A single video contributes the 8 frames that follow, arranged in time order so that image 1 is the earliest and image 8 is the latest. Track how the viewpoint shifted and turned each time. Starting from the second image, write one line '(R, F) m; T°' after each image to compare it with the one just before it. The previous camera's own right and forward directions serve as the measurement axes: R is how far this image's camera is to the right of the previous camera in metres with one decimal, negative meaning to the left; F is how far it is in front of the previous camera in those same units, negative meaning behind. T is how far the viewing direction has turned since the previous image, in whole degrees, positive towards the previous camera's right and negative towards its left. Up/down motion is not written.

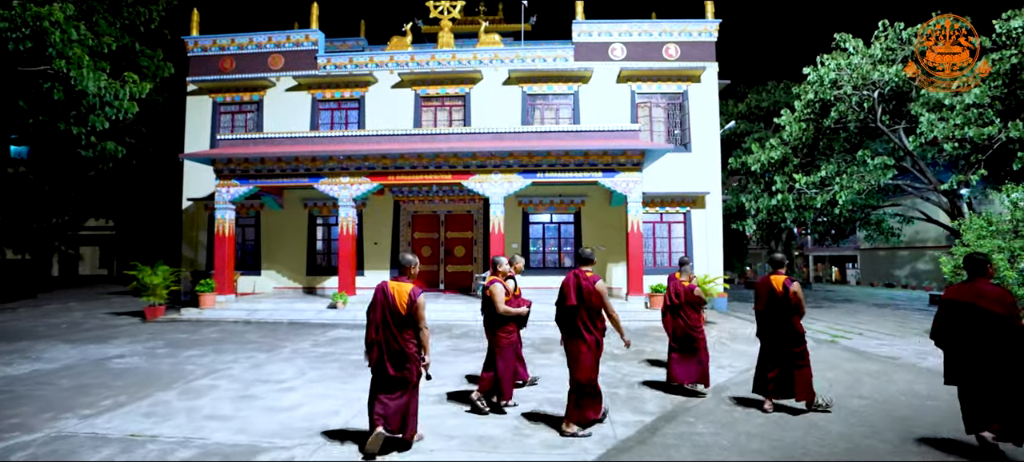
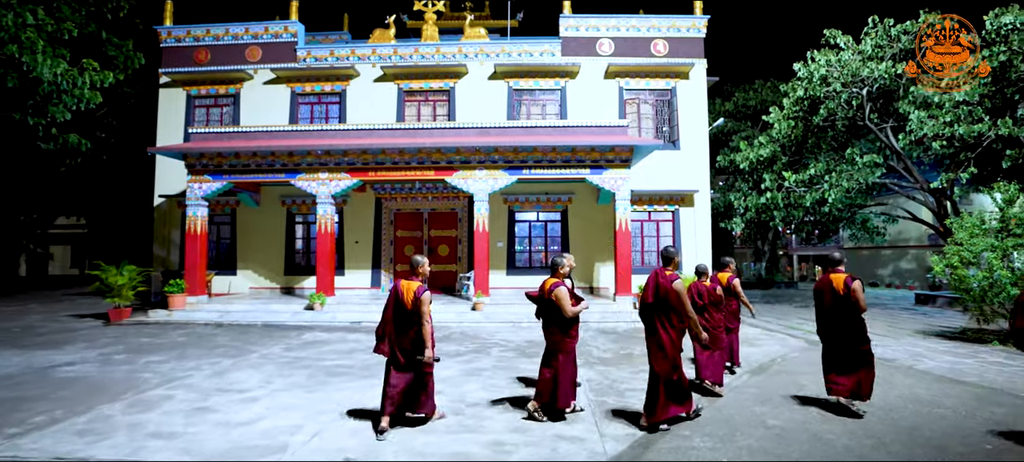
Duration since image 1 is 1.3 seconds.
(0.0, +0.4) m; +1°
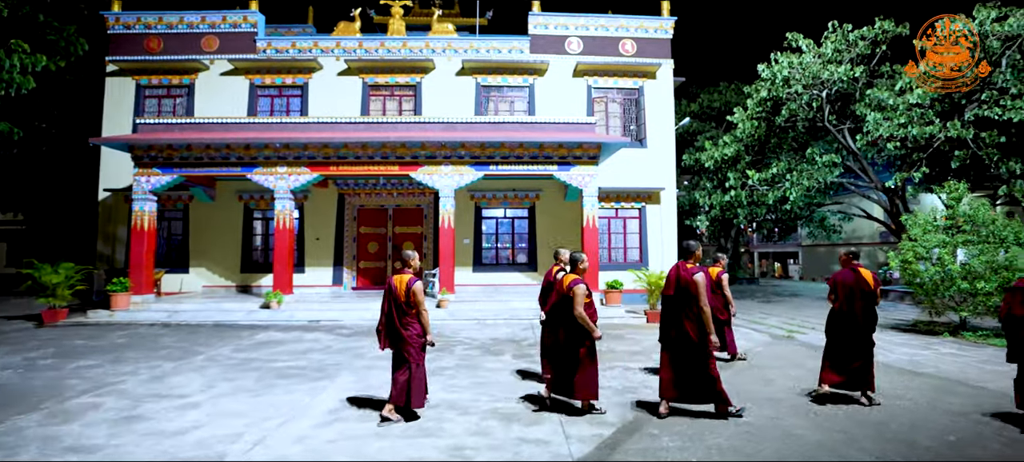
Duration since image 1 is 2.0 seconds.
(0.0, +0.2) m; +3°
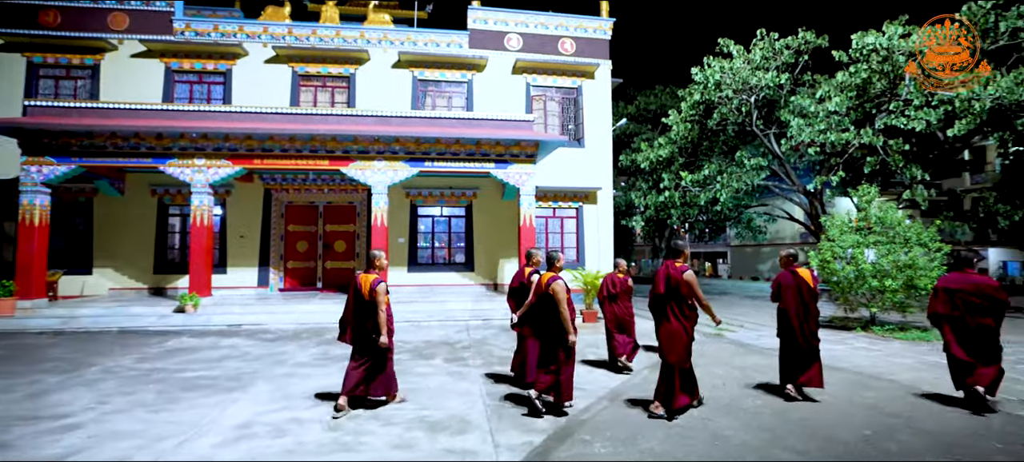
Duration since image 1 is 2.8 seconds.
(+0.1, +0.2) m; +6°
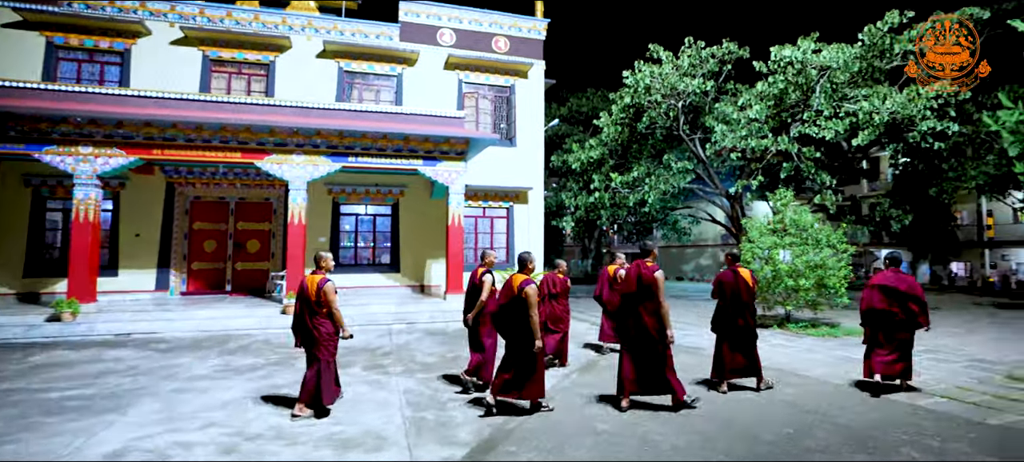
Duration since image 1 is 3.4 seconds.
(+0.1, +0.4) m; +7°
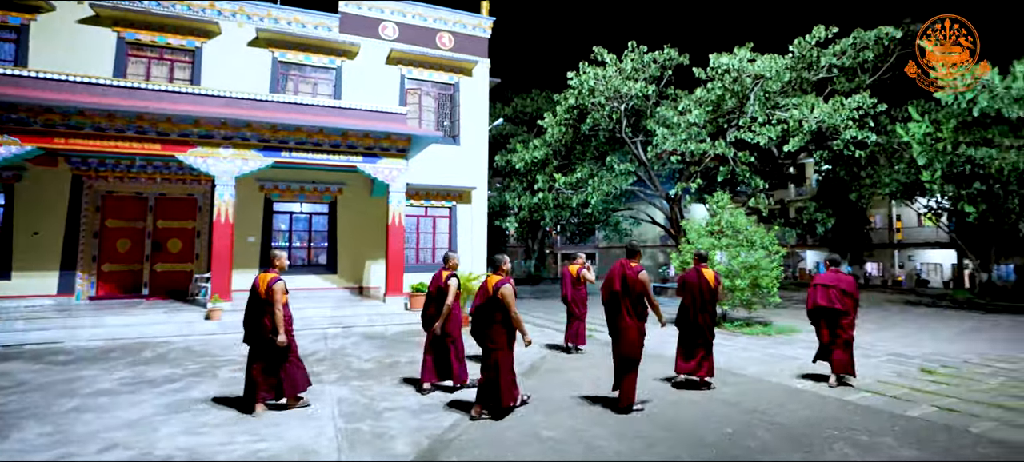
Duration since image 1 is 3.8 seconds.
(0.0, +0.2) m; +6°
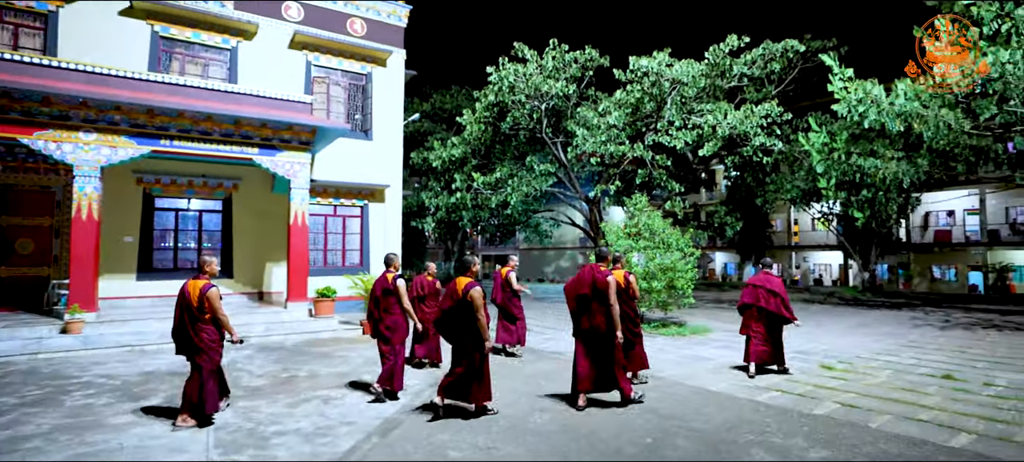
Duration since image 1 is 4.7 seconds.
(+0.1, +0.5) m; +8°
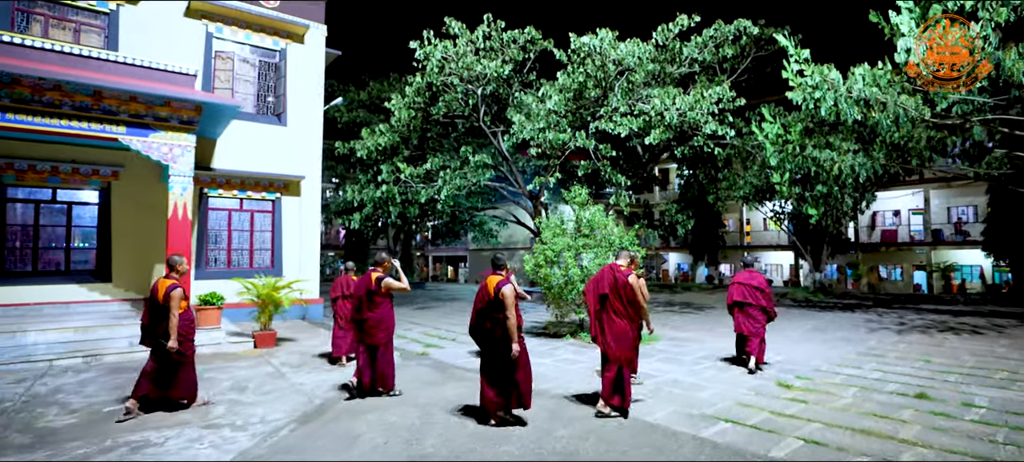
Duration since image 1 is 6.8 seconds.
(+0.6, +1.3) m; +4°
